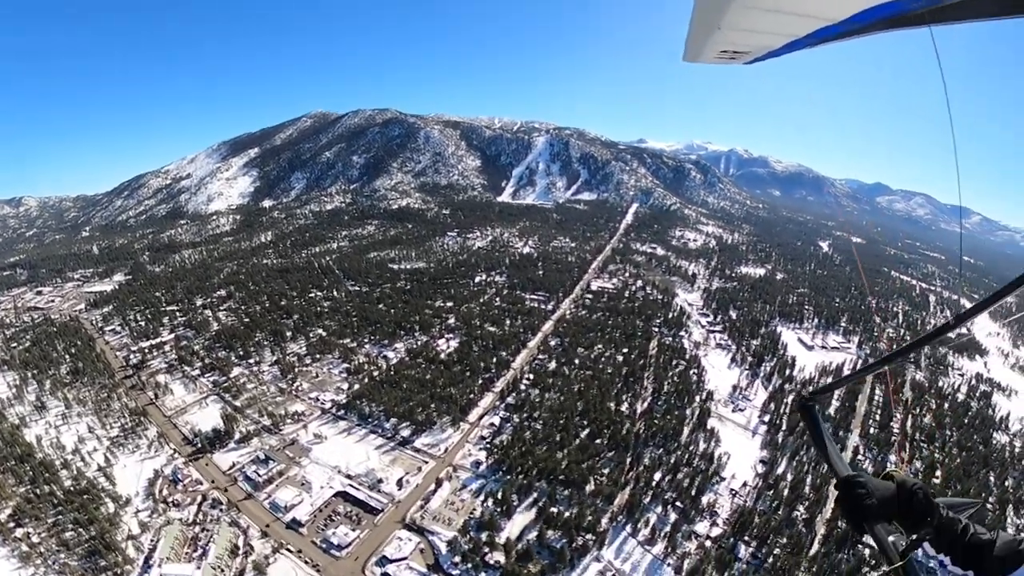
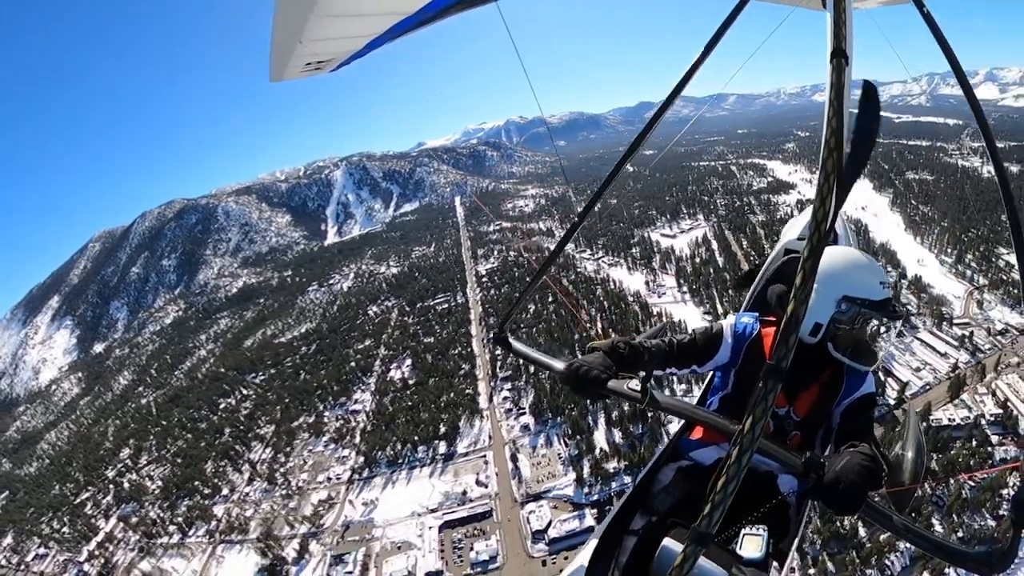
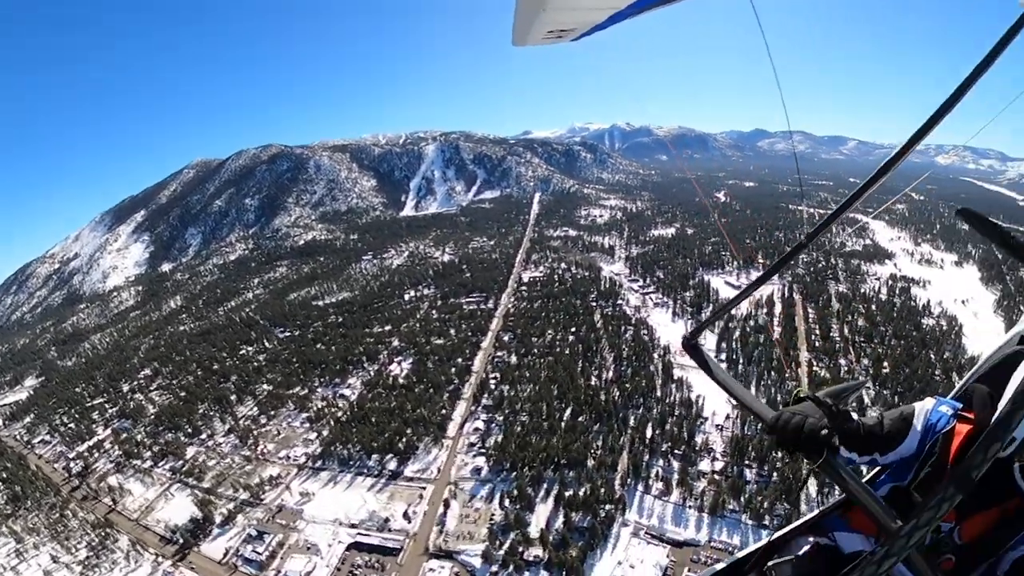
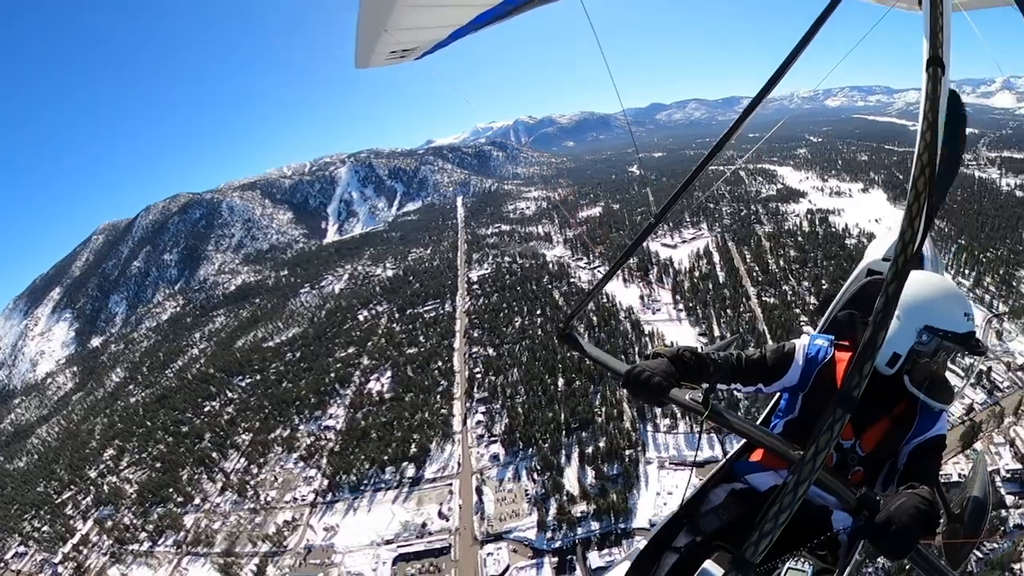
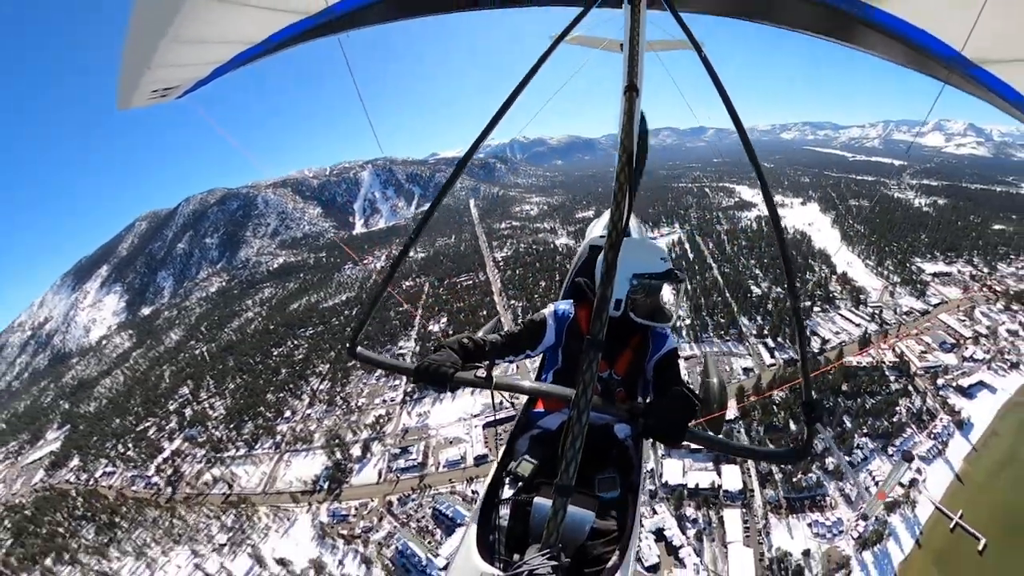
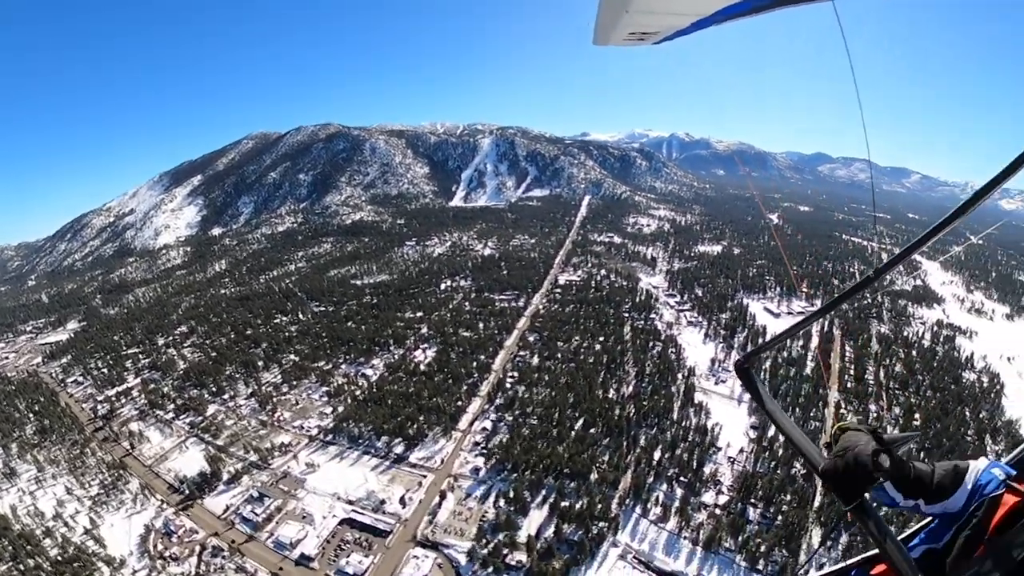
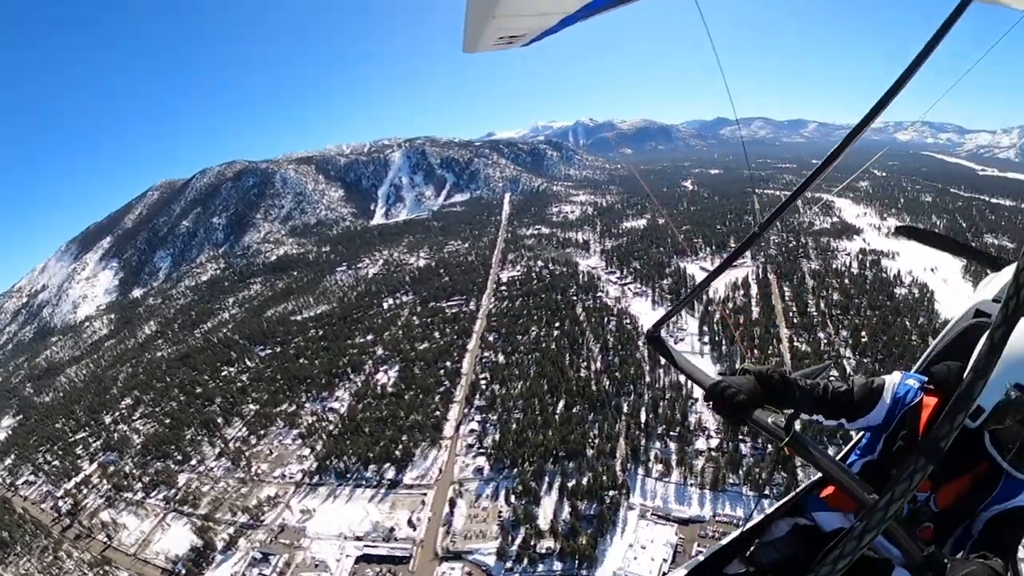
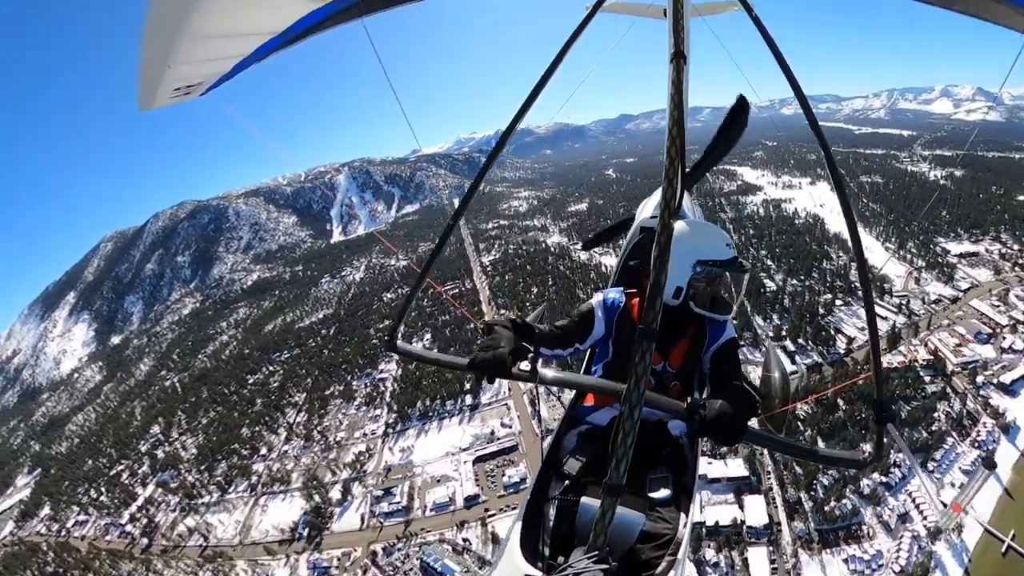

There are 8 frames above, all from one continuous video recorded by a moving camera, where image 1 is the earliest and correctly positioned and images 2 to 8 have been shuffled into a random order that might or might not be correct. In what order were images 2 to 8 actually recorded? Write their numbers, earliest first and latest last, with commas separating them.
6, 3, 7, 4, 2, 8, 5
